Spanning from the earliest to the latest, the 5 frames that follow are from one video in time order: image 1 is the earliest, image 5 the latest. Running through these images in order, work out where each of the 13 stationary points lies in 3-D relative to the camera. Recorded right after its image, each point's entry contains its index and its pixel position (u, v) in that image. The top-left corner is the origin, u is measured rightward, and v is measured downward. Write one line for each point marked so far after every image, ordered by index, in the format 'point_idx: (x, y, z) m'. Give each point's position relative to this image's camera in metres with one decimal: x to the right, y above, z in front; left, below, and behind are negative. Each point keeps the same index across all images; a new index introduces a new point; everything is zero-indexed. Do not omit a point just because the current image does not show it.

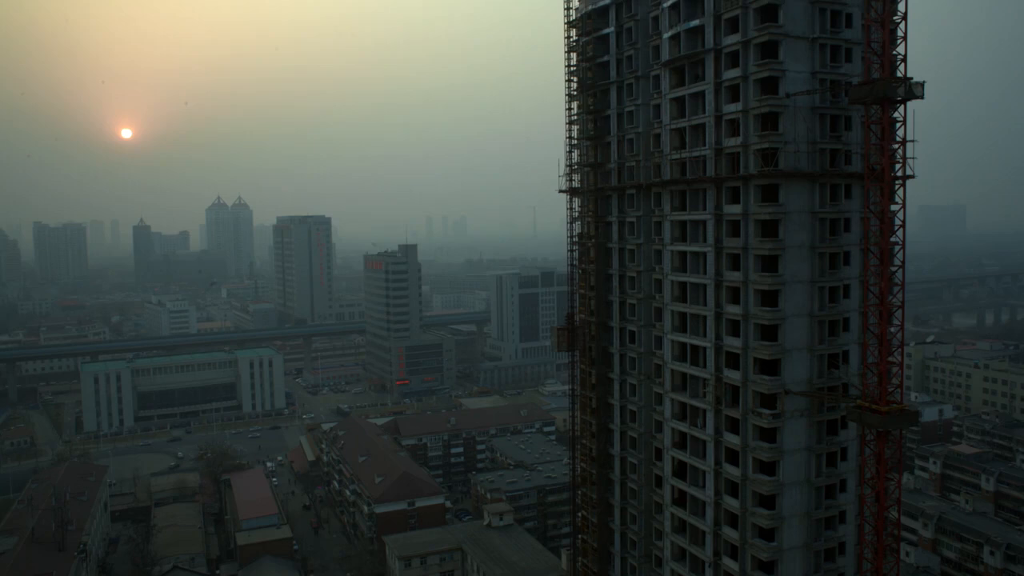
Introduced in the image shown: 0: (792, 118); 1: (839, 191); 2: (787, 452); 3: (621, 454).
0: (+2.8, +1.7, +7.6) m
1: (+3.4, +1.0, +7.9) m
2: (+2.9, -1.7, +7.8) m
3: (+1.5, -2.3, +10.2) m
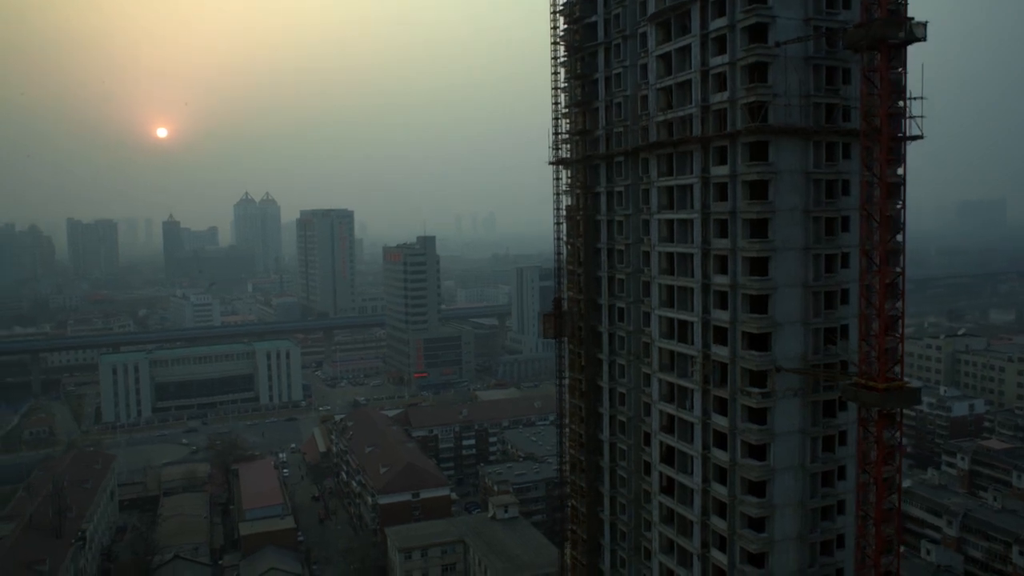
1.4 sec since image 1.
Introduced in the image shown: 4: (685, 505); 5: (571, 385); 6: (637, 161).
0: (+2.5, +2.0, +6.9) m
1: (+3.1, +1.3, +7.2) m
2: (+2.5, -1.4, +7.2) m
3: (+1.3, -1.9, +9.6) m
4: (+1.9, -2.4, +8.2) m
5: (+0.8, -1.3, +10.2) m
6: (+1.5, +1.5, +8.9) m
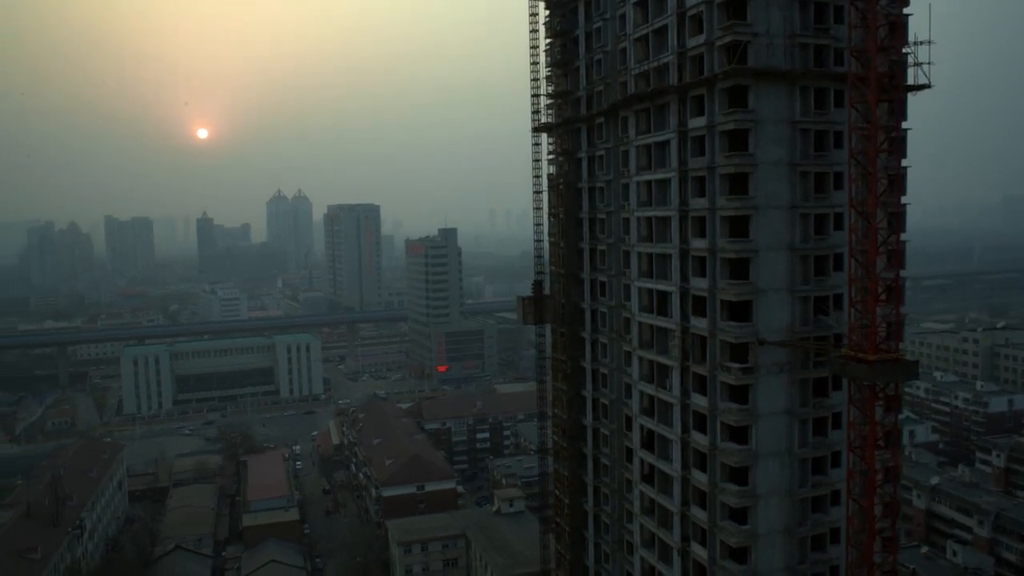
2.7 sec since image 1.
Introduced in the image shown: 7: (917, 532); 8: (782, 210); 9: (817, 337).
0: (+2.1, +2.3, +6.2) m
1: (+2.7, +1.6, +6.4) m
2: (+2.1, -1.1, +6.4) m
3: (+1.0, -1.6, +8.9) m
4: (+1.5, -2.0, +7.5) m
5: (+0.5, -1.0, +9.6) m
6: (+1.1, +1.8, +8.1) m
7: (+8.9, -5.4, +16.6) m
8: (+2.3, +0.7, +6.3) m
9: (+2.6, -0.4, +6.5) m
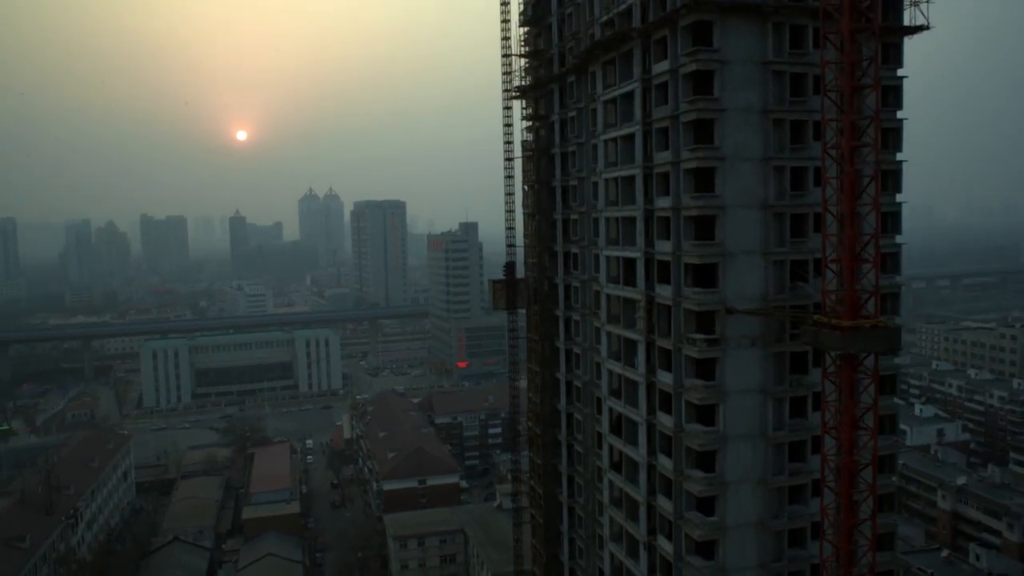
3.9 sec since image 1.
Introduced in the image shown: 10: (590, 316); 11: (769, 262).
0: (+1.6, +2.6, +5.5) m
1: (+2.2, +1.9, +5.7) m
2: (+1.7, -0.8, +5.7) m
3: (+0.6, -1.3, +8.3) m
4: (+1.1, -1.8, +6.8) m
5: (+0.2, -0.7, +8.9) m
6: (+0.7, +2.1, +7.5) m
7: (+8.9, -5.1, +15.6) m
8: (+1.8, +0.9, +5.6) m
9: (+2.2, -0.1, +5.8) m
10: (+0.8, -0.3, +7.7) m
11: (+2.0, +0.2, +5.7) m
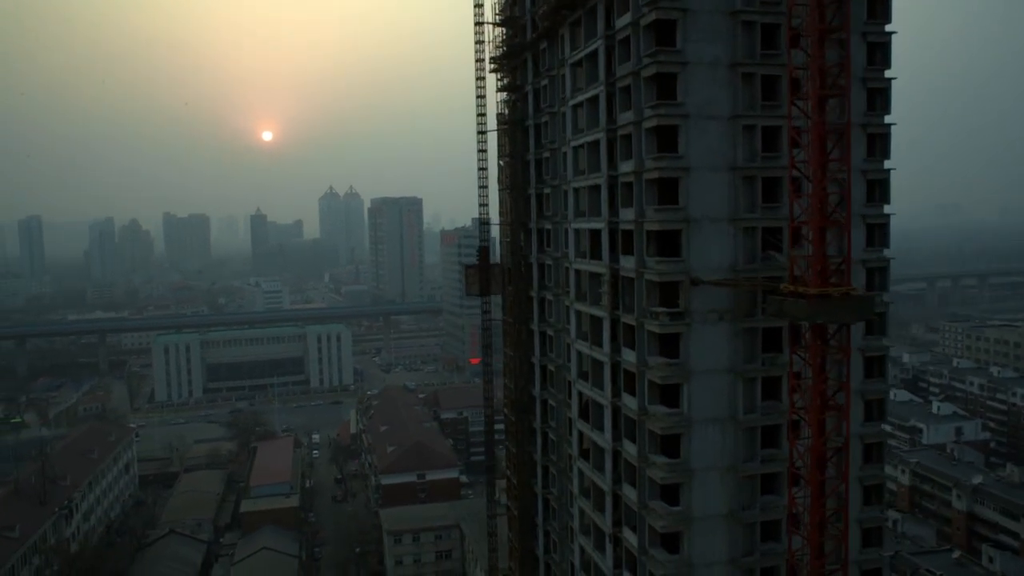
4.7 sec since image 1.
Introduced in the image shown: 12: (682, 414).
0: (+1.2, +2.8, +5.0) m
1: (+1.9, +2.1, +5.3) m
2: (+1.3, -0.6, +5.3) m
3: (+0.3, -1.1, +7.8) m
4: (+0.7, -1.5, +6.3) m
5: (-0.1, -0.5, +8.5) m
6: (+0.4, +2.3, +7.1) m
7: (+8.8, -4.9, +14.9) m
8: (+1.4, +1.2, +5.2) m
9: (+1.8, +0.1, +5.3) m
10: (+0.5, -0.1, +7.3) m
11: (+1.6, +0.4, +5.3) m
12: (+1.2, -0.9, +5.3) m
